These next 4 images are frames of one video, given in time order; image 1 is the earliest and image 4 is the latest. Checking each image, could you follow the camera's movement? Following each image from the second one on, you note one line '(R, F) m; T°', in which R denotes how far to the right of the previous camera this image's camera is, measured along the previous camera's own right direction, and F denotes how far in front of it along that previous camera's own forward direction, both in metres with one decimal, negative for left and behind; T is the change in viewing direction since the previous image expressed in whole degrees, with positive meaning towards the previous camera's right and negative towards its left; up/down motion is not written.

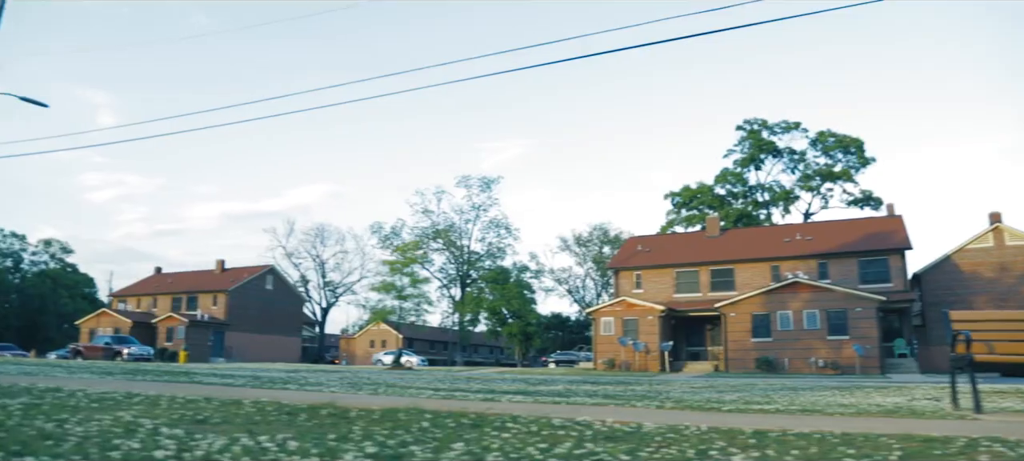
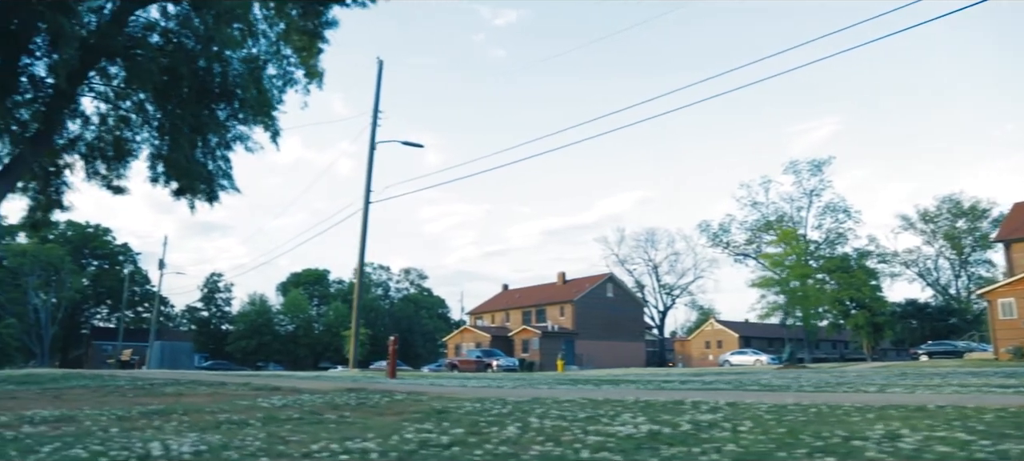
(-2.5, +0.5) m; -21°
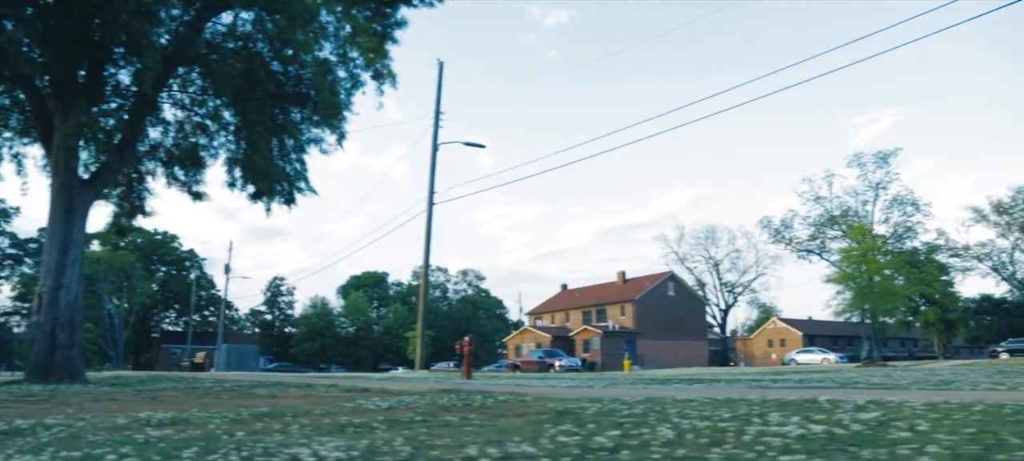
(-0.5, +0.3) m; -4°
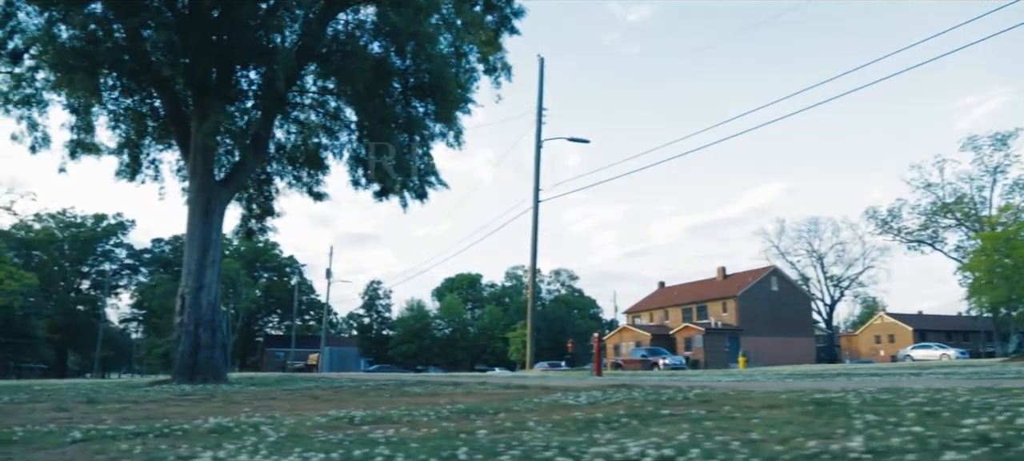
(-1.0, +0.6) m; -6°
